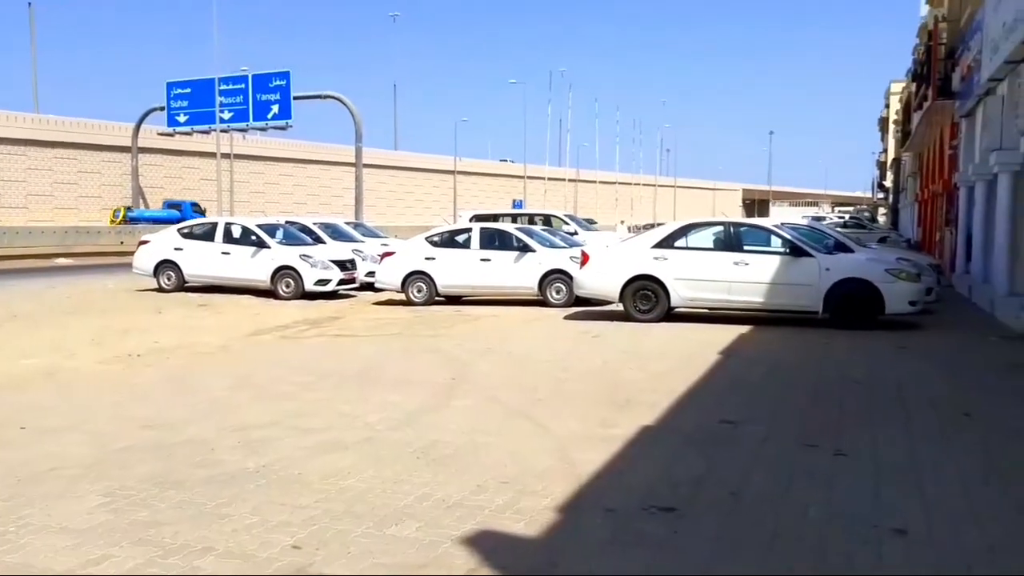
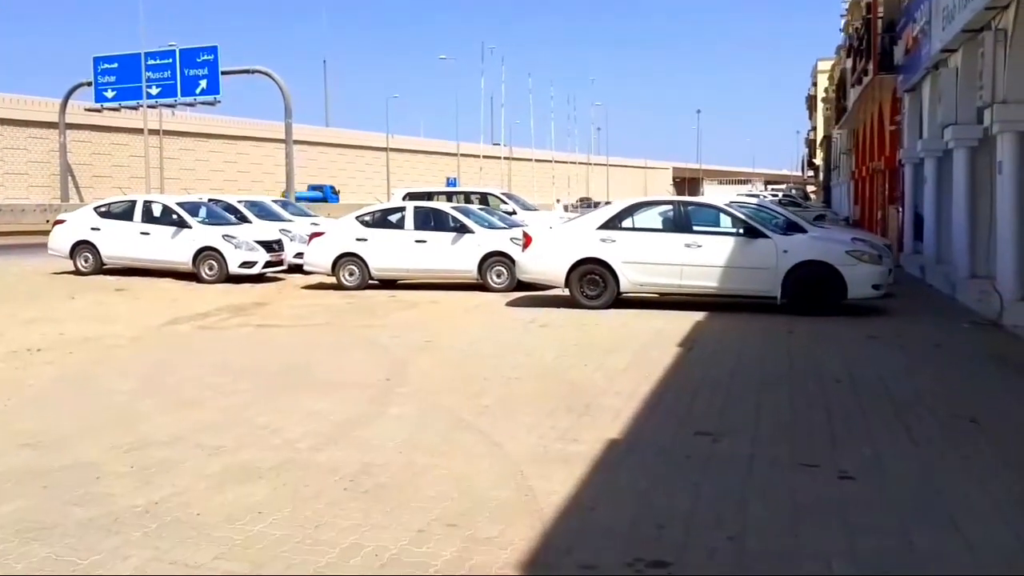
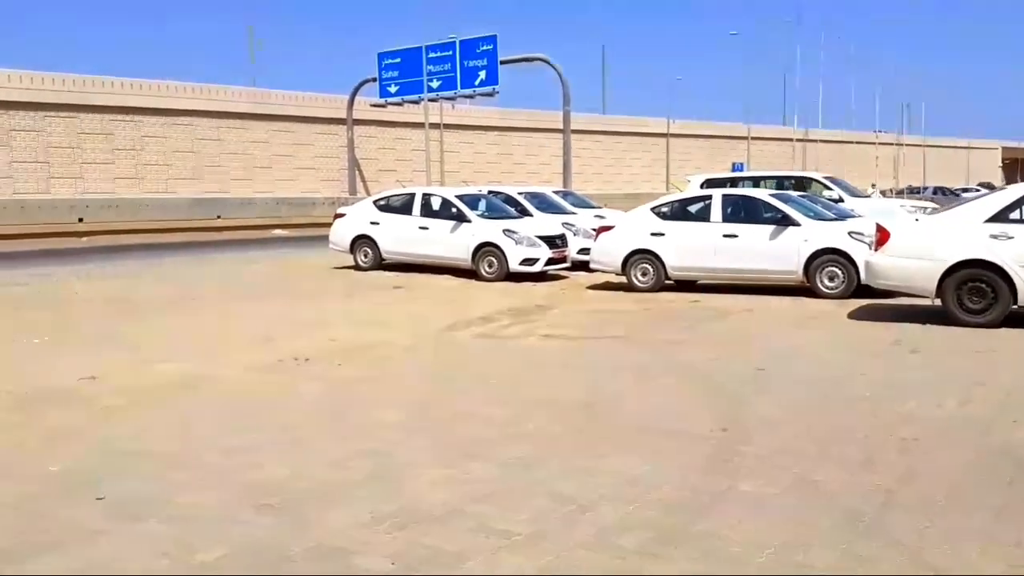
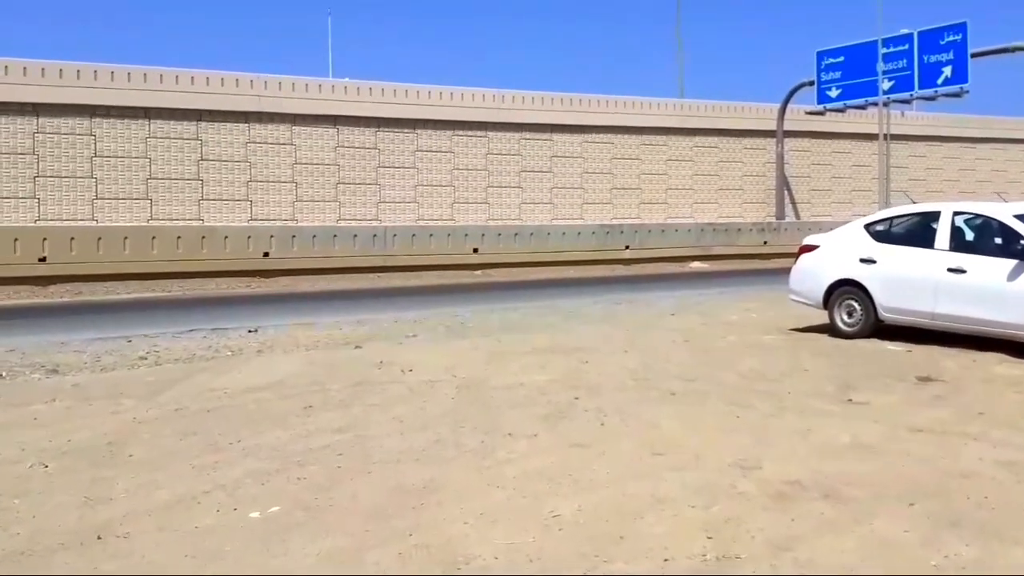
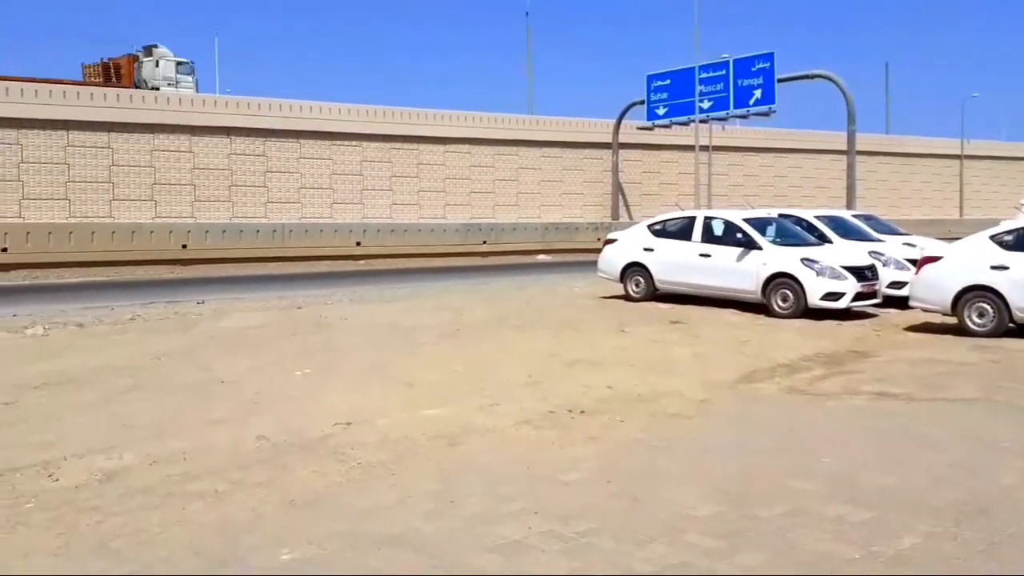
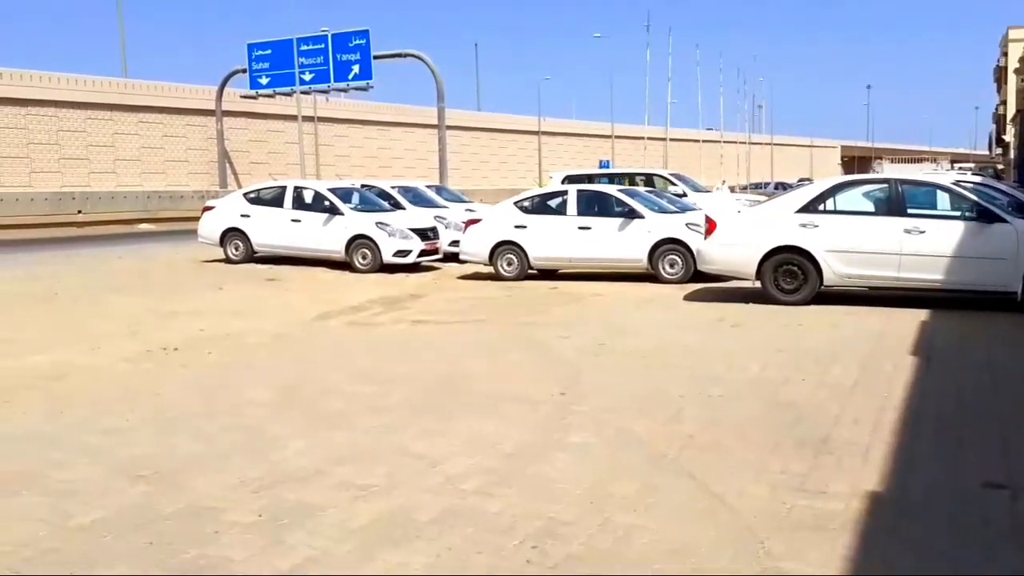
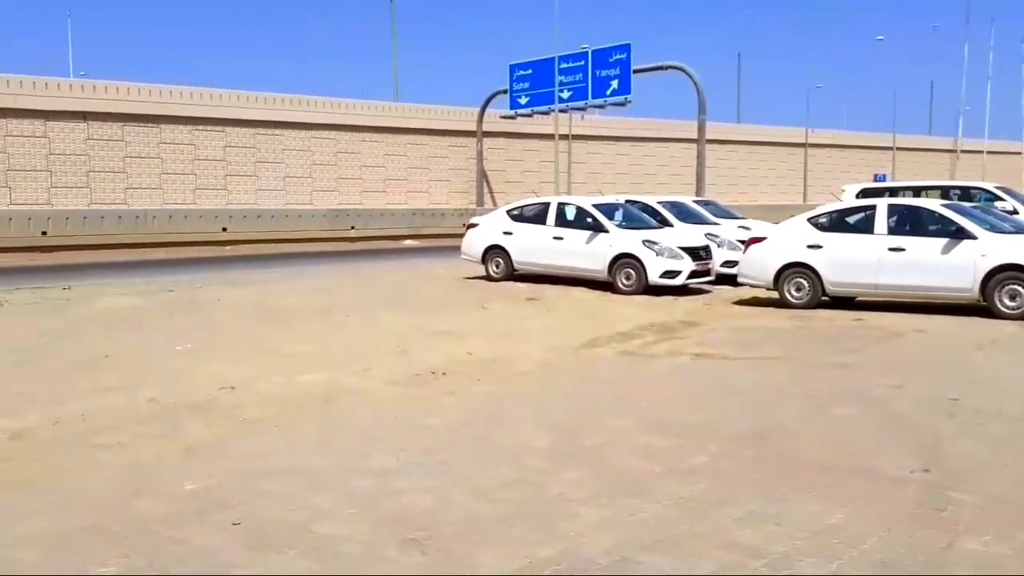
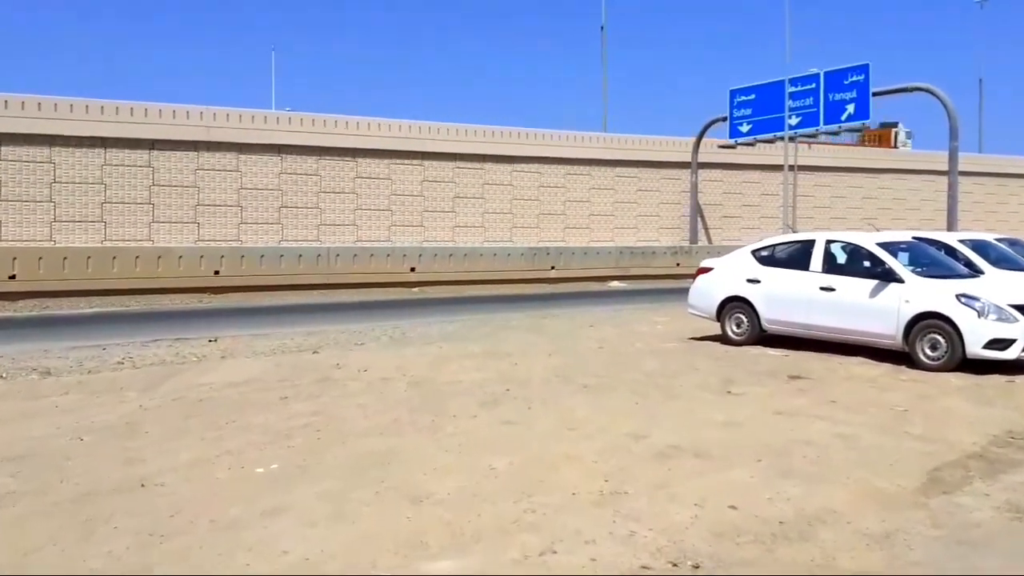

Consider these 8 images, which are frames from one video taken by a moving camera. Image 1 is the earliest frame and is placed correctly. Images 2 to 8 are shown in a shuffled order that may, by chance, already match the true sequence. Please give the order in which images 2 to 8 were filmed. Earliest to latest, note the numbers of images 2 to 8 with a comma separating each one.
2, 6, 3, 7, 5, 8, 4
